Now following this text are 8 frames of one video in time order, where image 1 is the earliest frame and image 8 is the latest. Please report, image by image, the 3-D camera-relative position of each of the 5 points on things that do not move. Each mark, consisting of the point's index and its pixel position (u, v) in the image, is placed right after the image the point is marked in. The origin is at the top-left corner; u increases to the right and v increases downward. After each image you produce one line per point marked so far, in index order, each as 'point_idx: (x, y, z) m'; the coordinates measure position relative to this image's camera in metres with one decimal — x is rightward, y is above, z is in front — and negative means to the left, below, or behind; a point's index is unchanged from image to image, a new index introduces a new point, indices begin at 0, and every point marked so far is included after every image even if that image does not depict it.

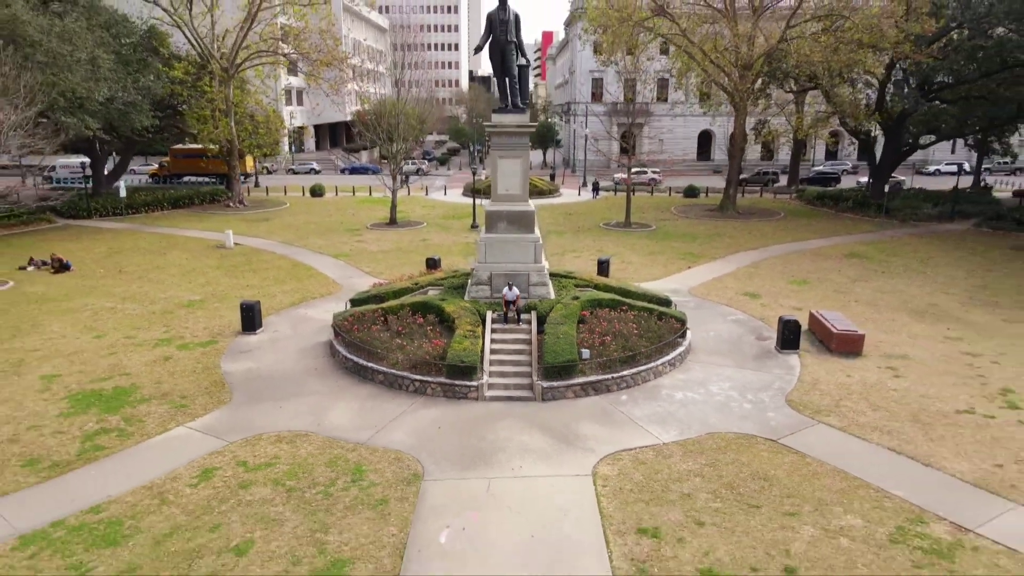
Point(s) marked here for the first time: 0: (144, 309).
0: (-8.0, -0.4, +16.4) m
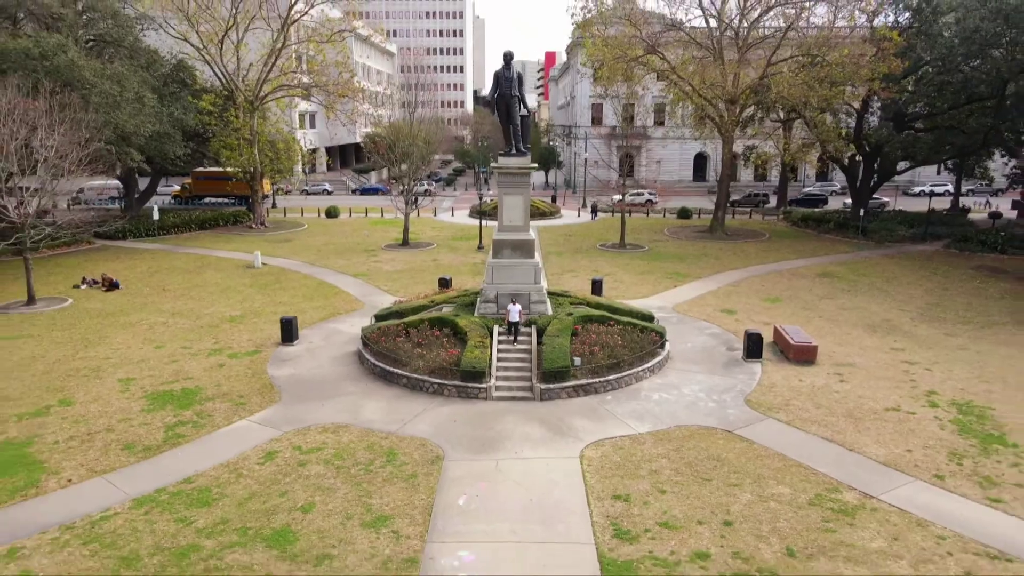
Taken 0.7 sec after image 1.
0: (-7.9, -0.9, +18.7) m
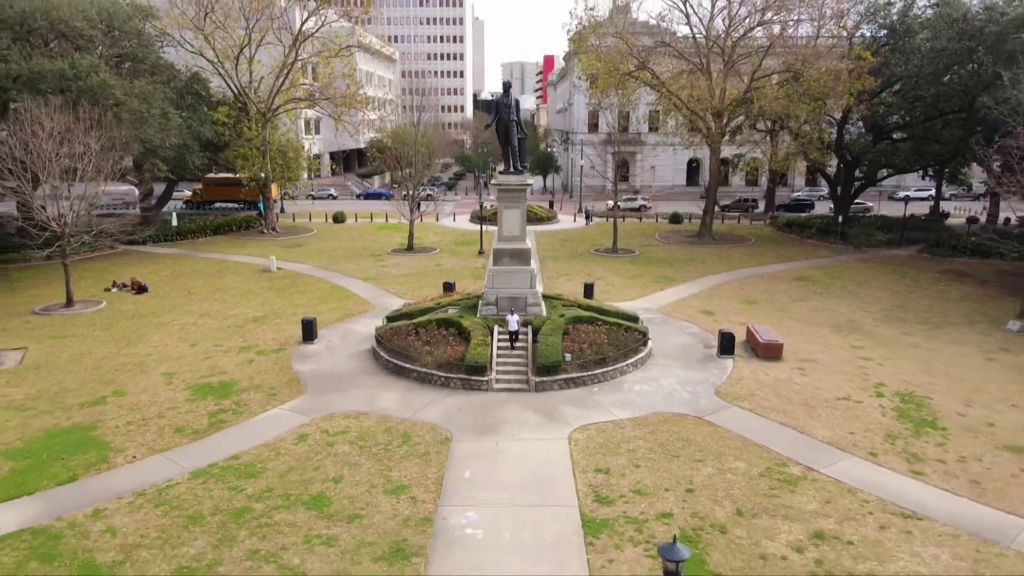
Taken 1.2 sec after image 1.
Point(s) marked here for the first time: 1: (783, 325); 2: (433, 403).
0: (-7.9, -1.0, +20.5) m
1: (+7.1, -1.0, +19.8) m
2: (-1.5, -2.2, +14.7) m
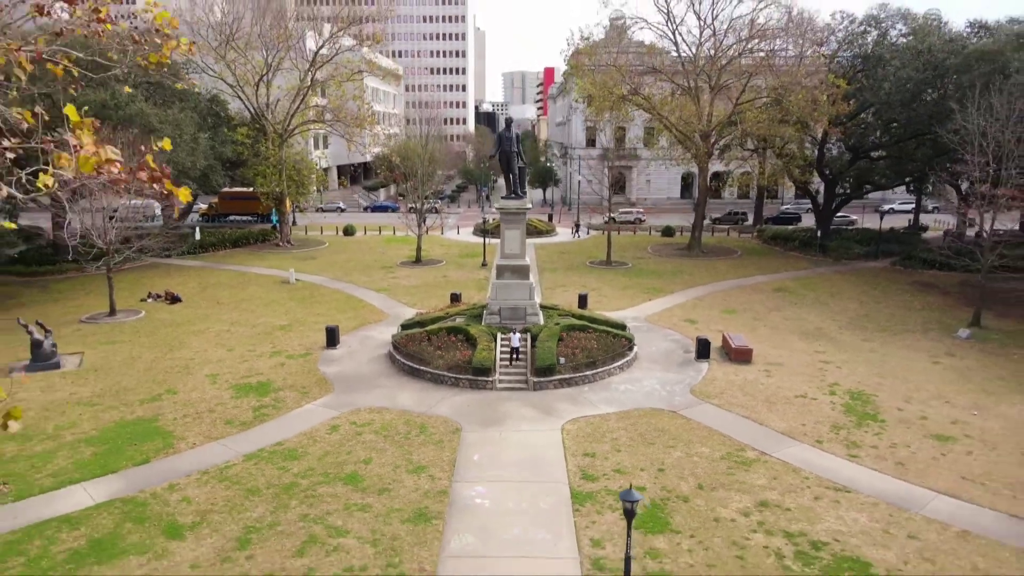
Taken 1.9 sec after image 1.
0: (-7.9, -1.3, +22.8) m
1: (+7.2, -1.3, +22.1) m
2: (-1.5, -2.5, +16.9) m
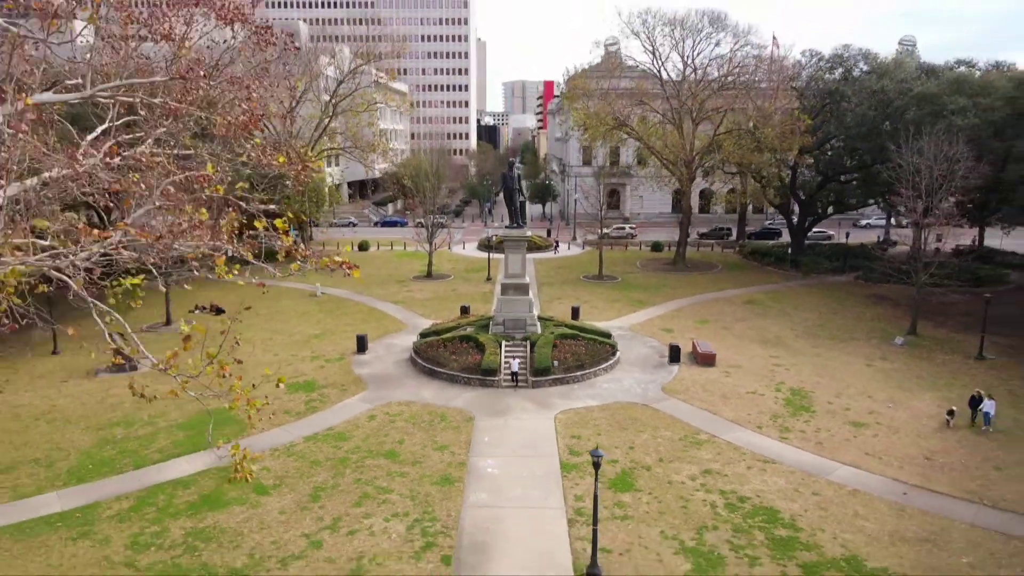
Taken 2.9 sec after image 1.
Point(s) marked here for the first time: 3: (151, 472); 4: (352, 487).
0: (-7.8, -1.8, +26.6) m
1: (+7.2, -1.8, +25.8) m
2: (-1.4, -3.0, +20.7) m
3: (-7.7, -3.9, +15.7) m
4: (-3.2, -4.0, +15.3) m
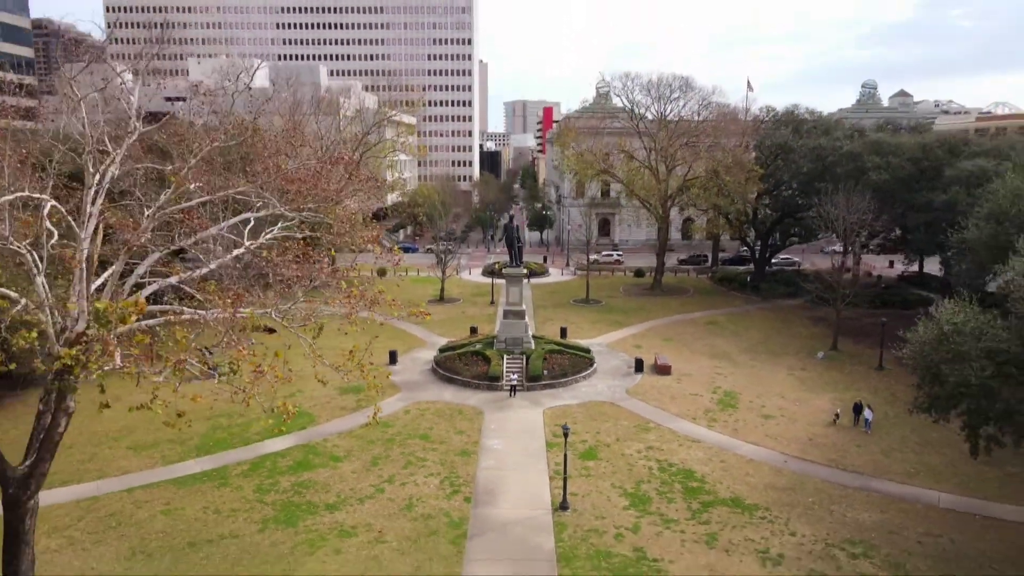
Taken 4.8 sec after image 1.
0: (-7.9, -2.9, +33.1) m
1: (+7.2, -2.9, +32.4) m
2: (-1.5, -3.9, +27.2) m
3: (-7.7, -4.8, +22.2) m
4: (-3.3, -4.9, +21.8) m
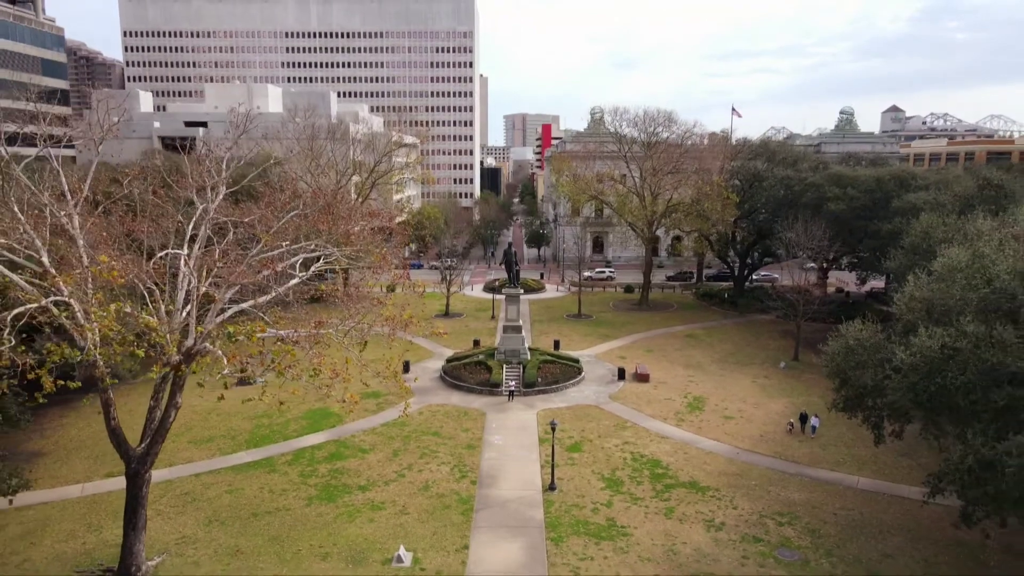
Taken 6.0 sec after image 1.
0: (-7.9, -3.7, +37.4) m
1: (+7.2, -3.7, +36.7) m
2: (-1.5, -4.7, +31.5) m
3: (-7.8, -5.5, +26.5) m
4: (-3.3, -5.6, +26.1) m
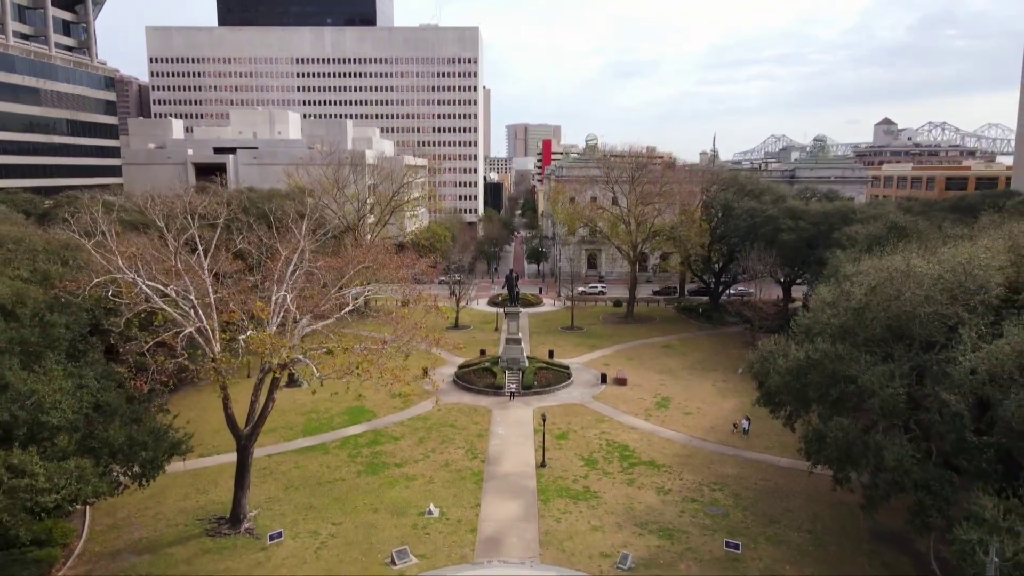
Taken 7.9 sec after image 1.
0: (-7.9, -4.8, +44.4) m
1: (+7.2, -4.8, +43.7) m
2: (-1.5, -5.7, +38.5) m
3: (-7.8, -6.4, +33.4) m
4: (-3.3, -6.6, +33.0) m
